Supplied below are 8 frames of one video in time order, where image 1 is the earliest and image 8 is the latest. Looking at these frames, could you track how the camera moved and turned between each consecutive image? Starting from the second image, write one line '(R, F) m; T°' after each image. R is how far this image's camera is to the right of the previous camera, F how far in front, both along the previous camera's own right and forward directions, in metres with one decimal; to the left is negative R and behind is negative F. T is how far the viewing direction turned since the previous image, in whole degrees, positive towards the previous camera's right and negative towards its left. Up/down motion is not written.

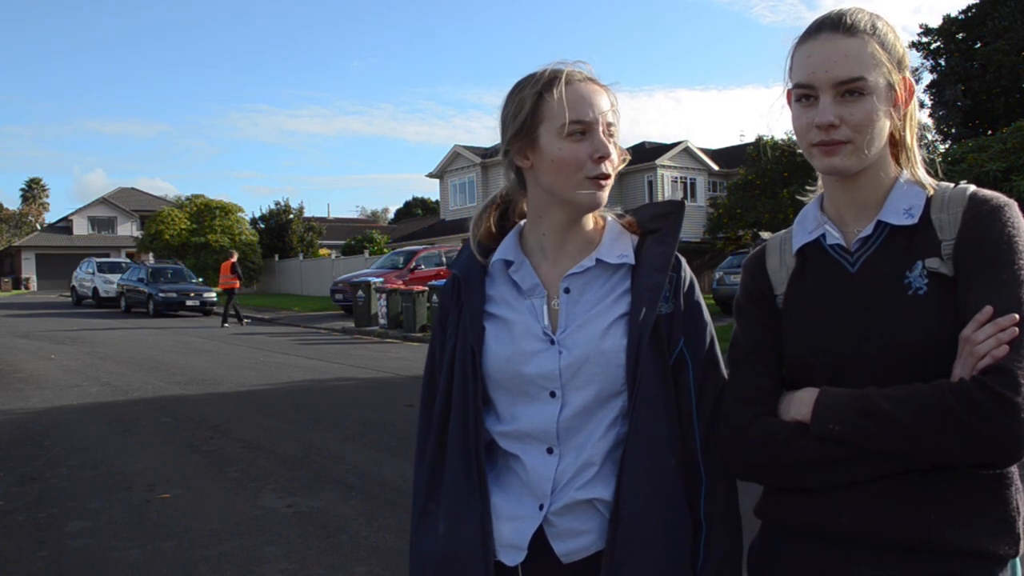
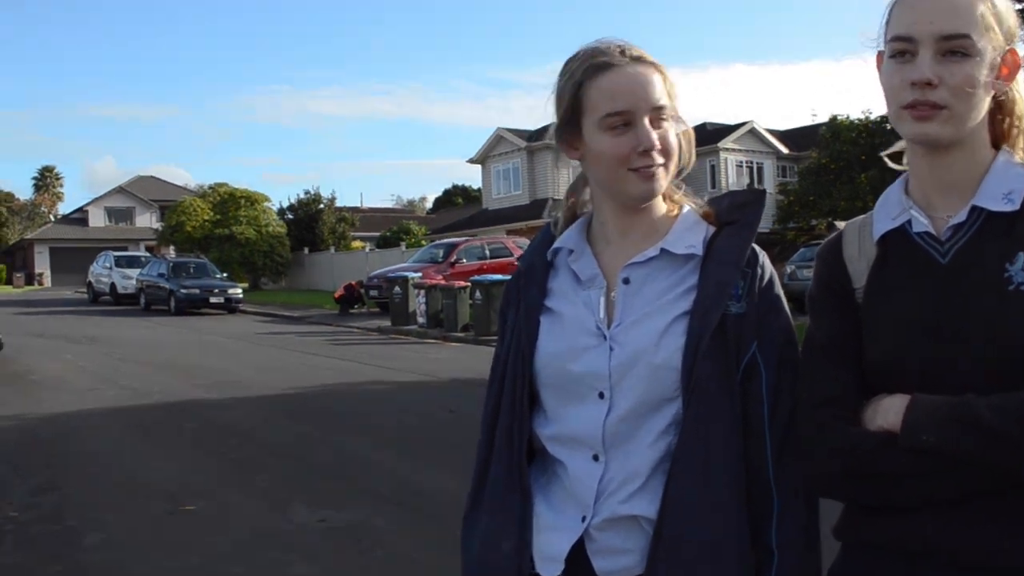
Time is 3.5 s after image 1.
(0.0, +0.3) m; -3°
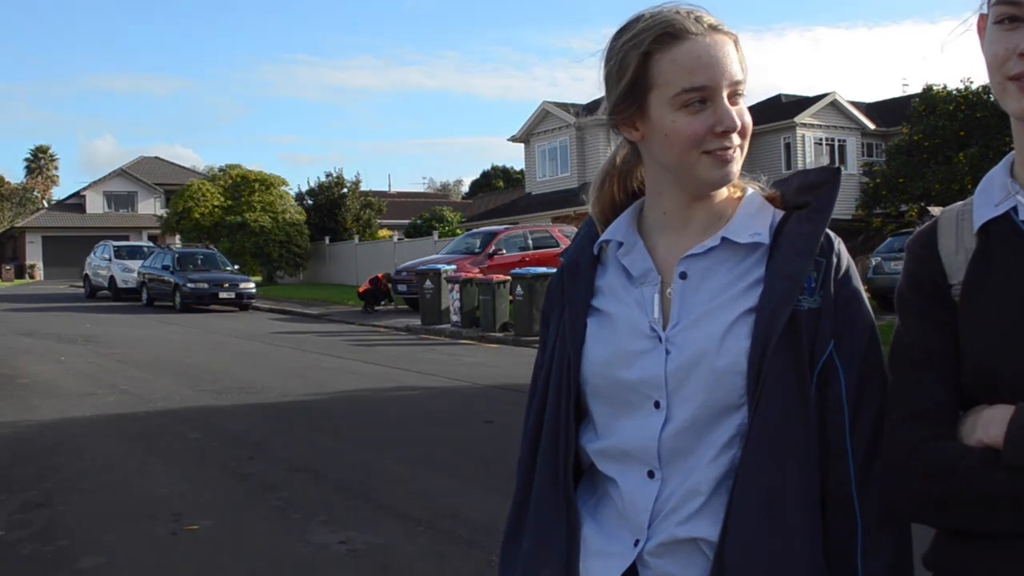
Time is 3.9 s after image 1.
(0.0, +0.4) m; -2°
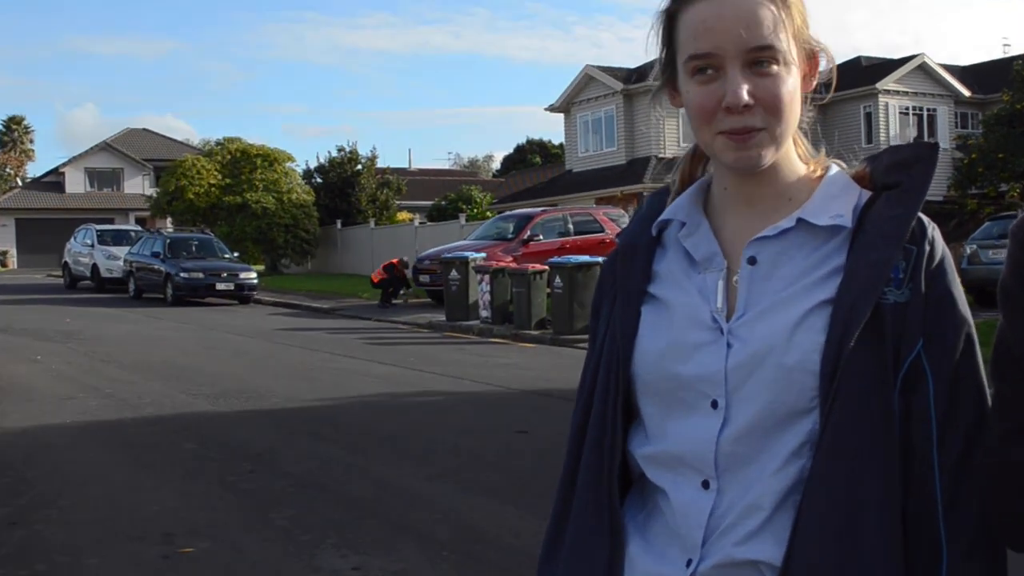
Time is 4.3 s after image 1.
(0.0, +0.4) m; -1°
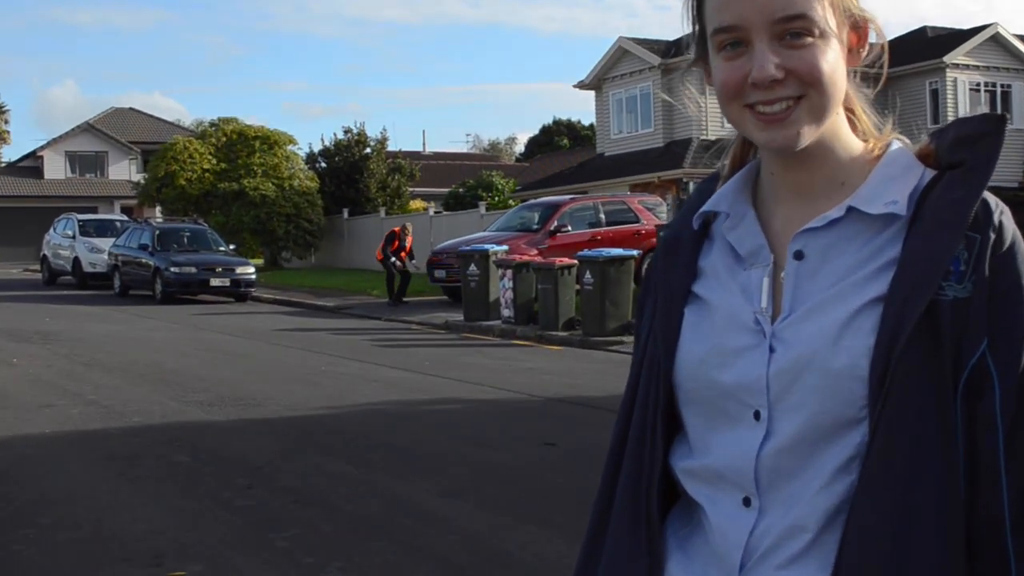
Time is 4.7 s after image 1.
(0.0, +0.3) m; -1°
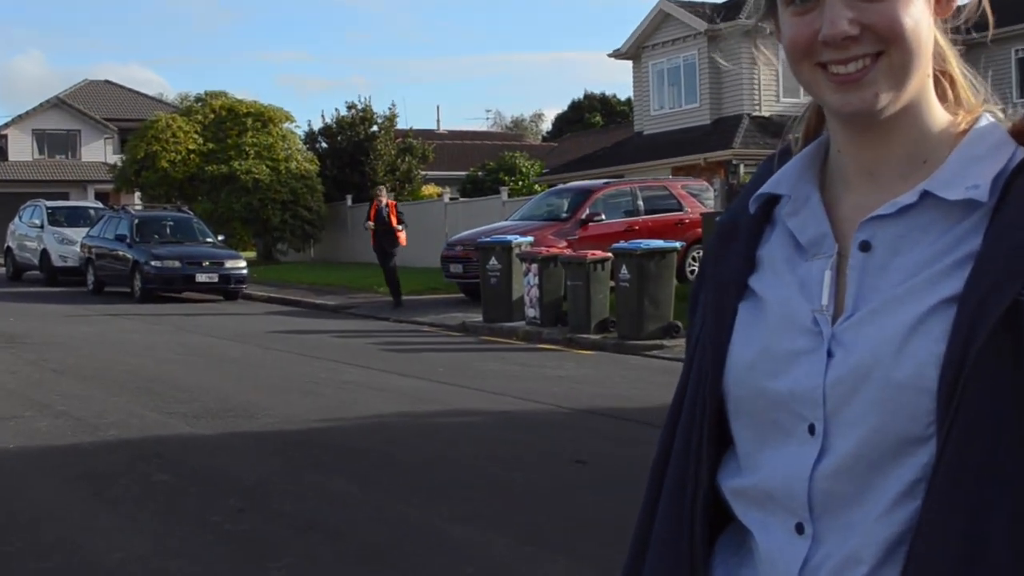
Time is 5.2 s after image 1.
(0.0, +0.3) m; 0°
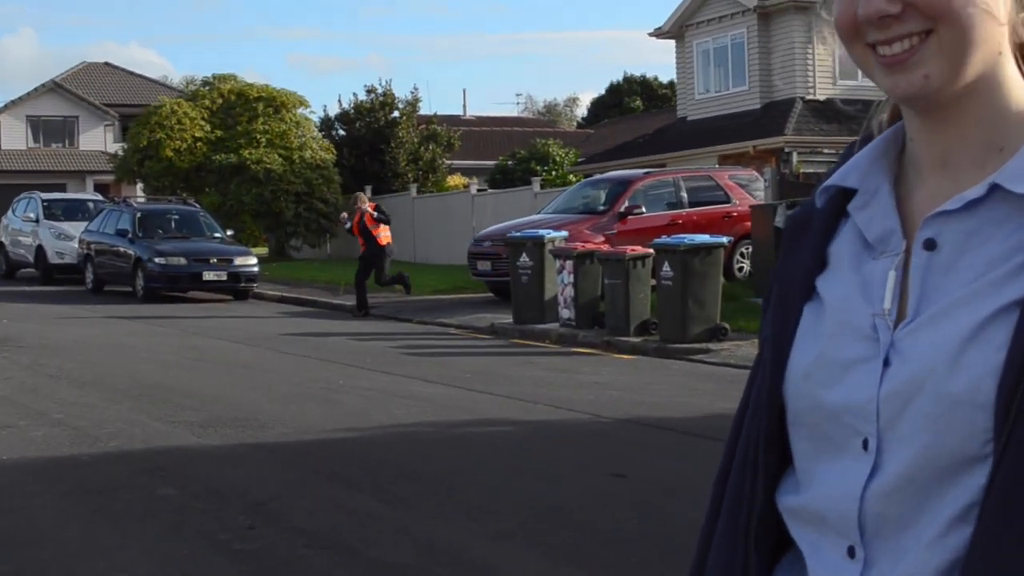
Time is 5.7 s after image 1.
(0.0, +0.2) m; -1°
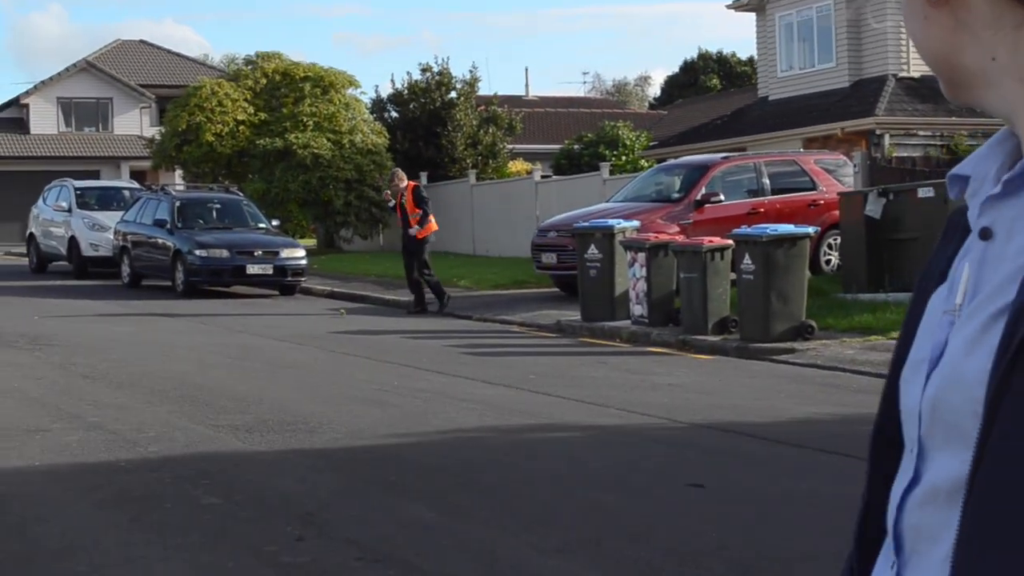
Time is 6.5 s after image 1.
(-0.1, +0.2) m; -1°
